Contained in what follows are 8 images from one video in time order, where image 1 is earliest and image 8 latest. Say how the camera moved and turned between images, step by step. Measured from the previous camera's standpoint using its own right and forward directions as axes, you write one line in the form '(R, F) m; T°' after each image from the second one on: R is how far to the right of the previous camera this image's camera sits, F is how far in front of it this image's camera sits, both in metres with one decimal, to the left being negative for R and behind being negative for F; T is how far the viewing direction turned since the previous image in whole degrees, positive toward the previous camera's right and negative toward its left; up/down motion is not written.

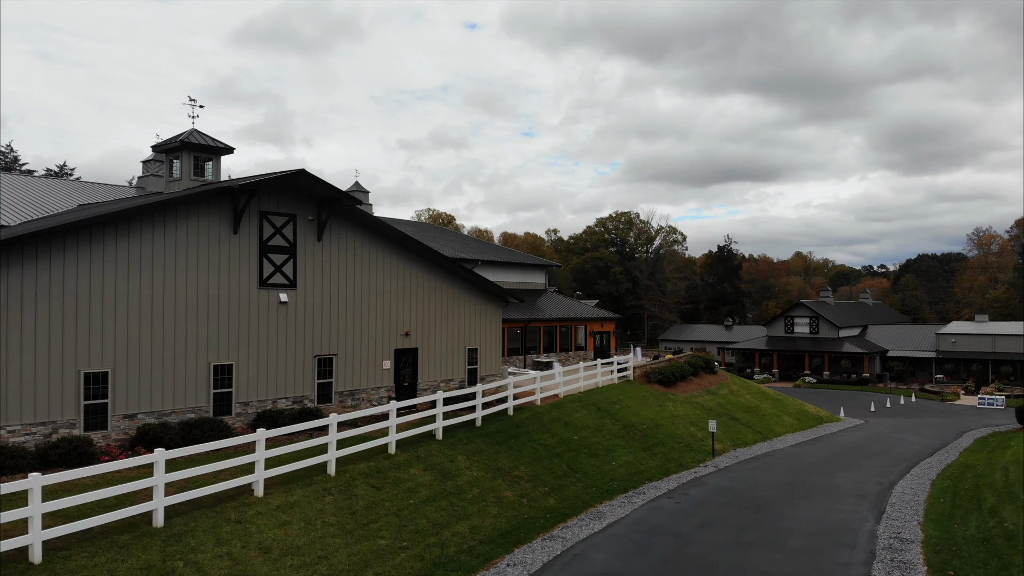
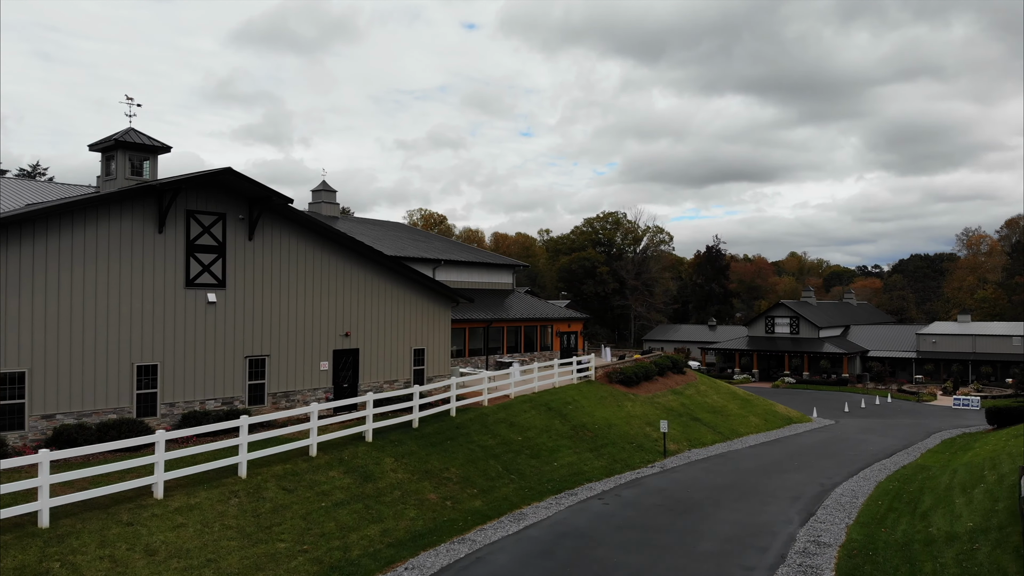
(+1.0, +0.2) m; 0°
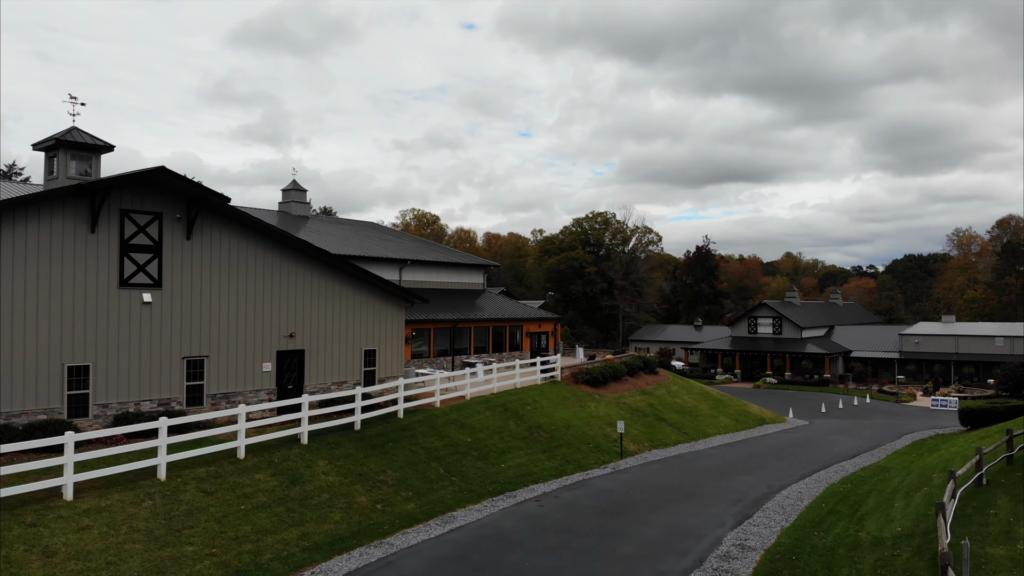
(+0.9, +0.2) m; 0°
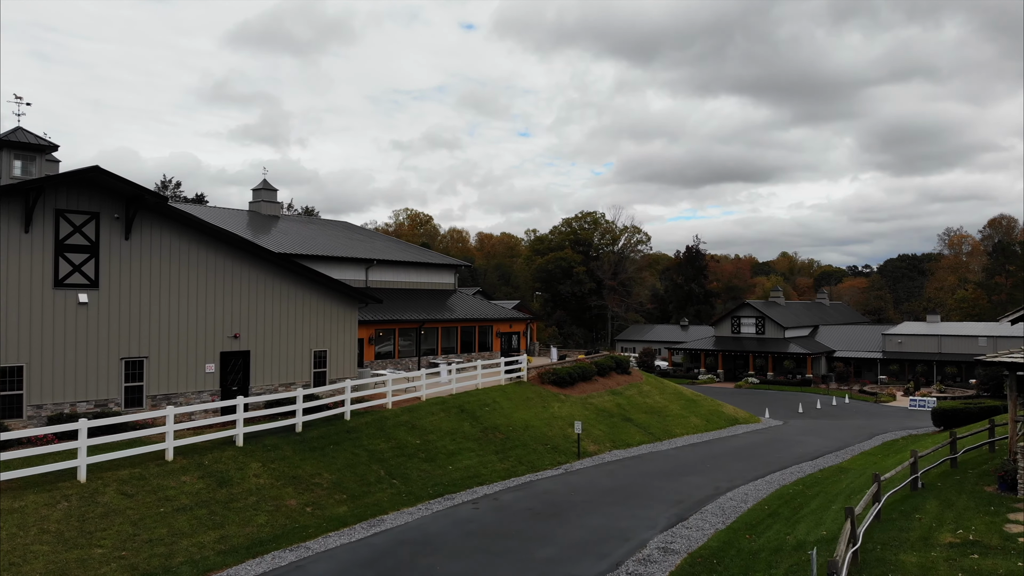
(+0.9, +0.2) m; 0°
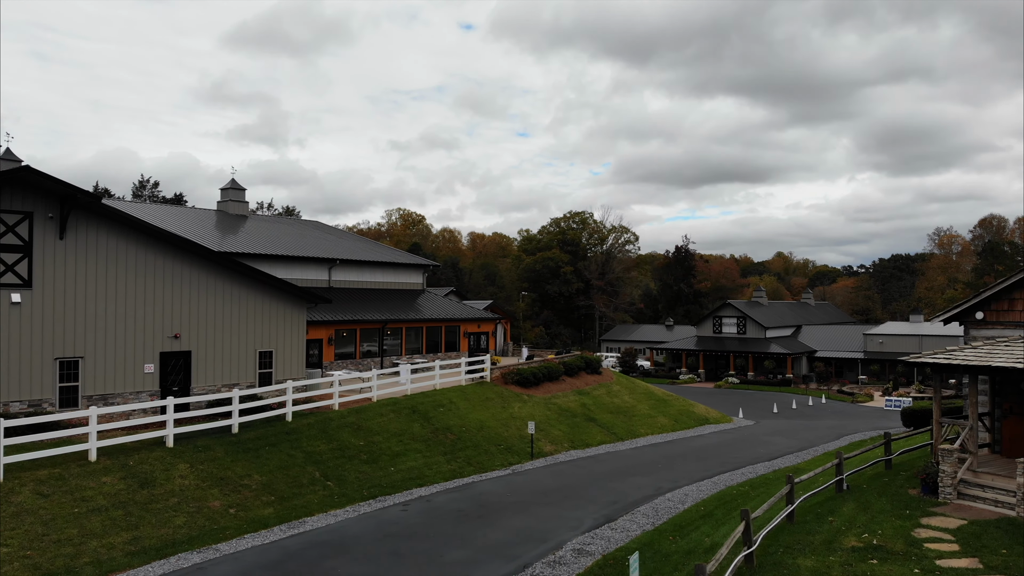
(+0.9, +0.1) m; 0°
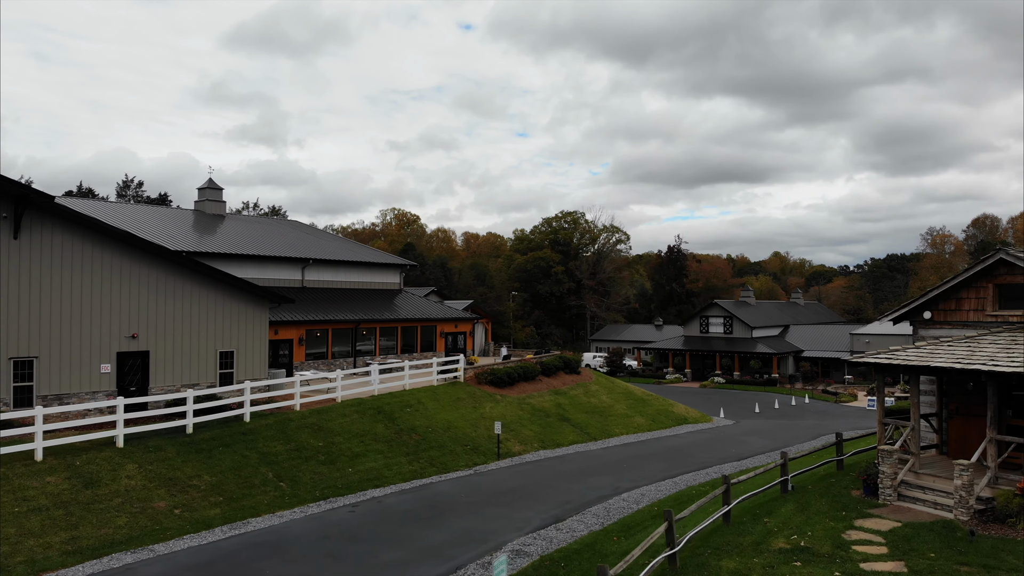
(+0.7, +0.1) m; 0°
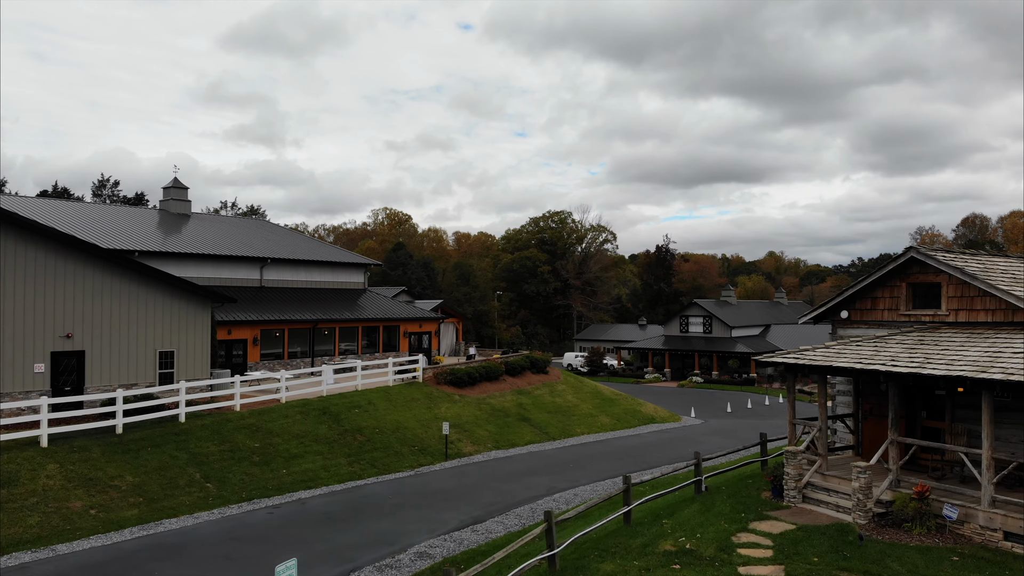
(+1.0, +0.1) m; 0°
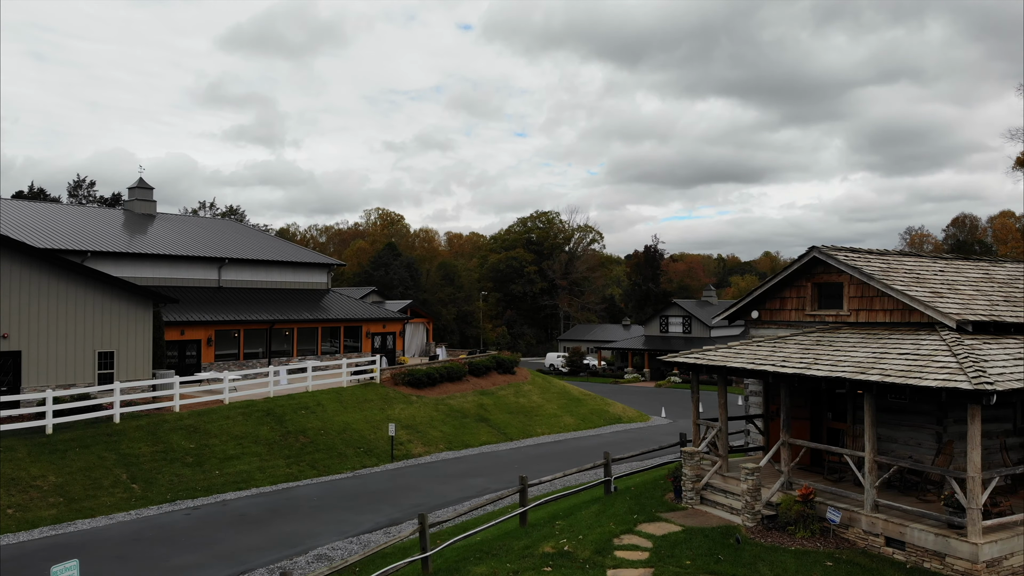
(+1.0, 0.0) m; 0°
